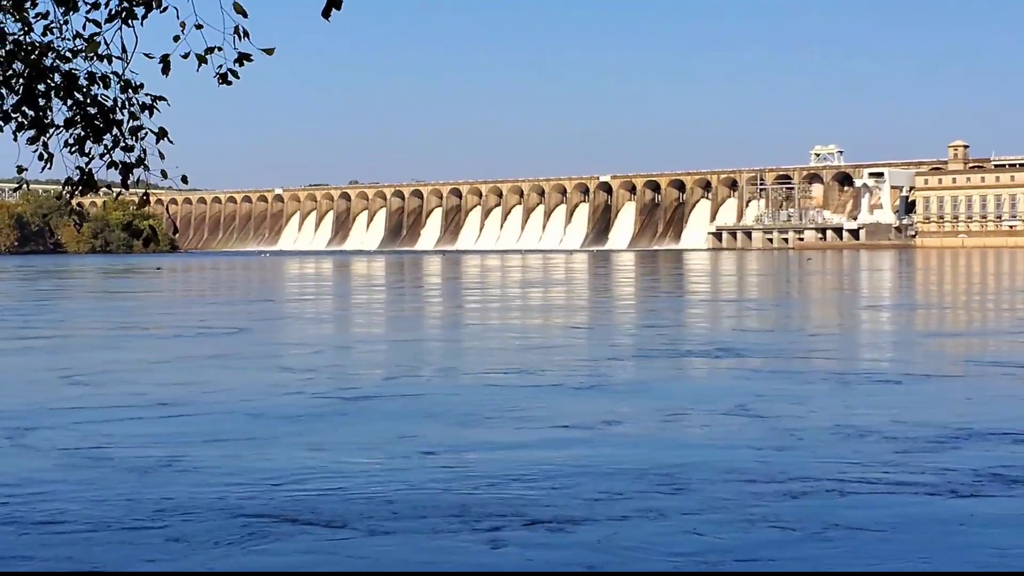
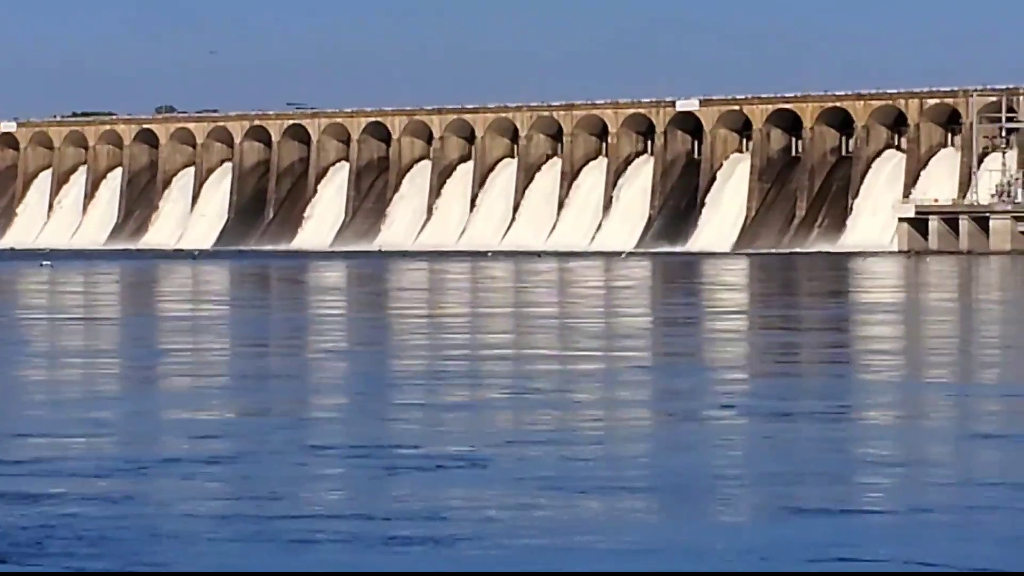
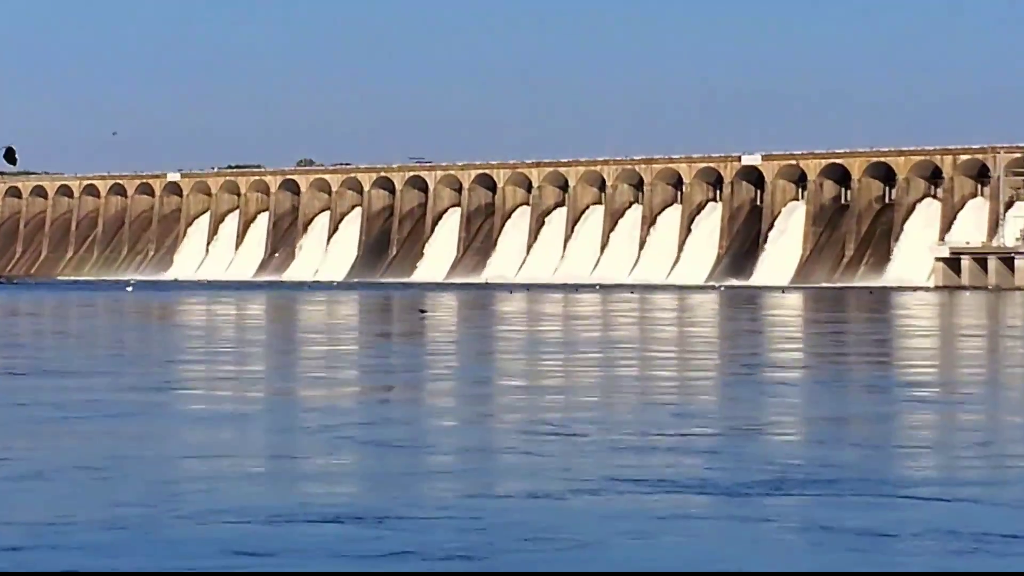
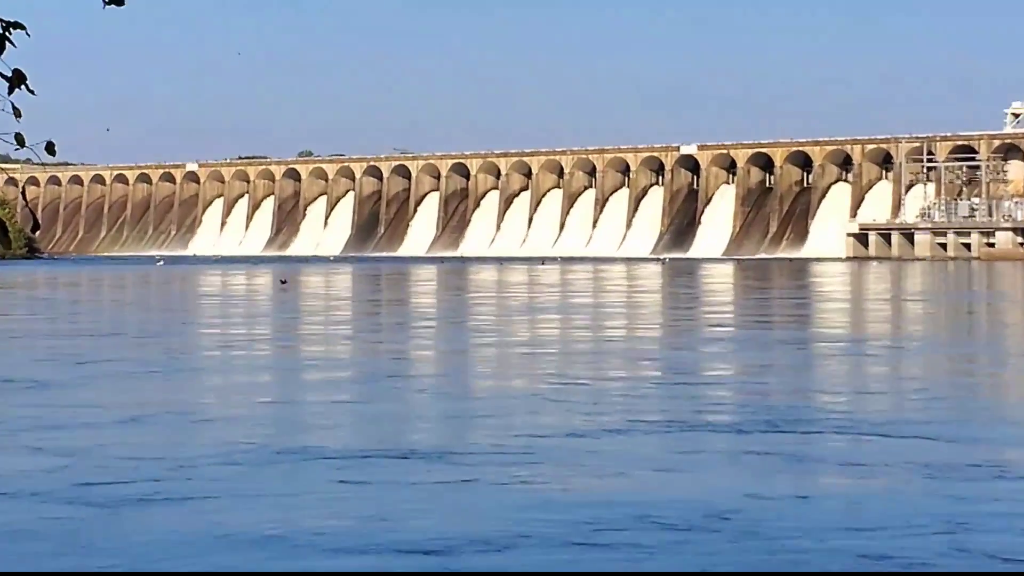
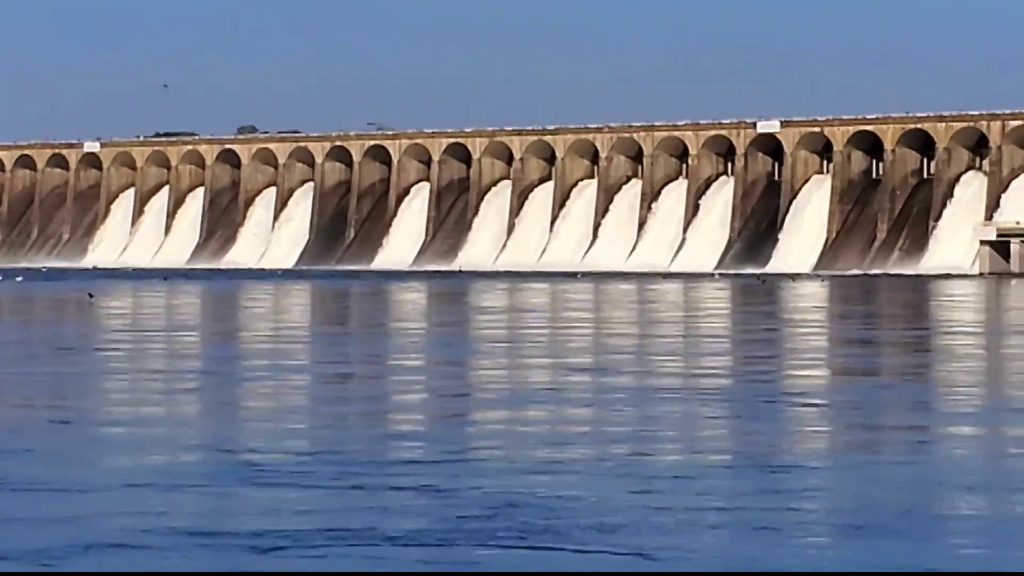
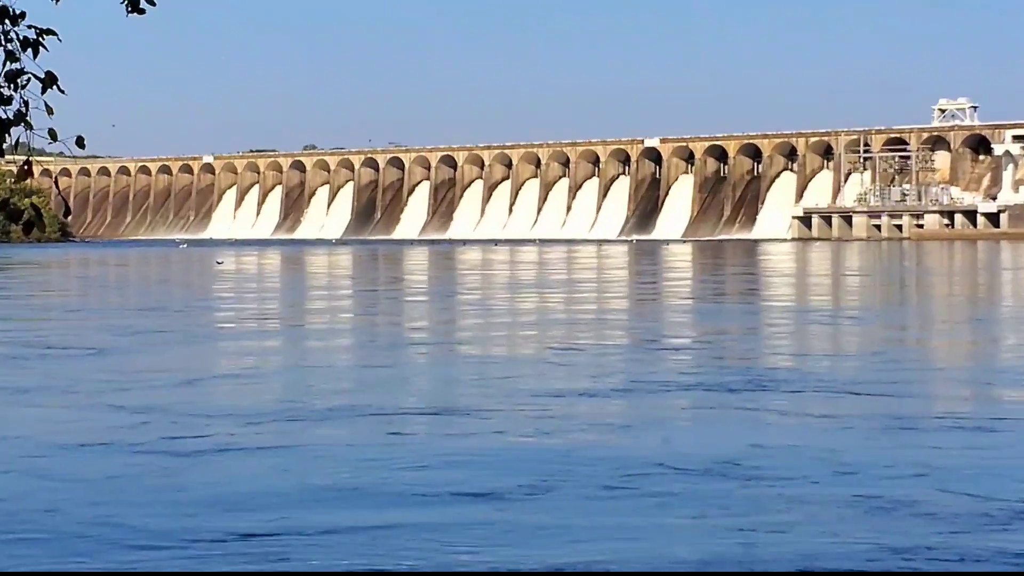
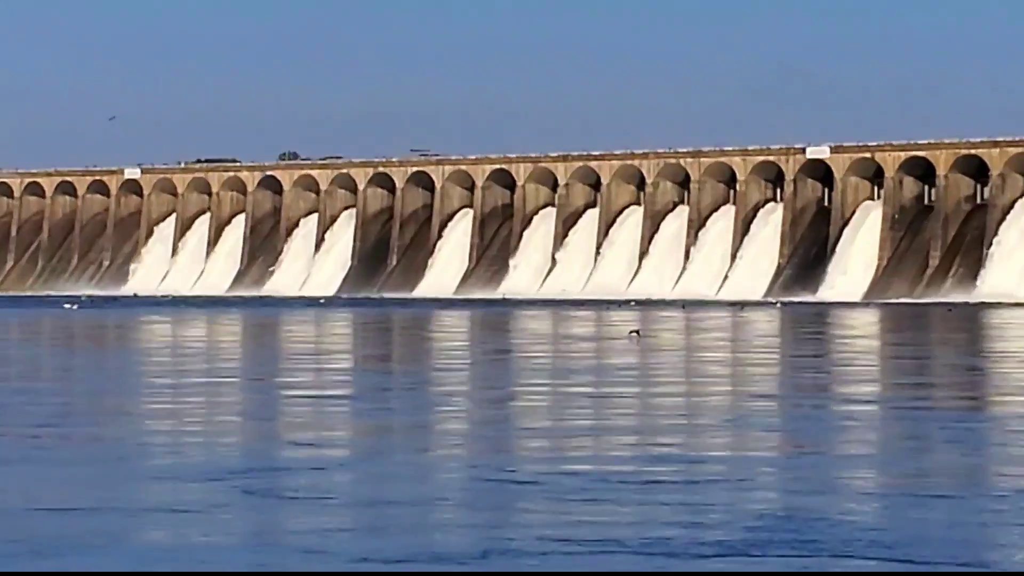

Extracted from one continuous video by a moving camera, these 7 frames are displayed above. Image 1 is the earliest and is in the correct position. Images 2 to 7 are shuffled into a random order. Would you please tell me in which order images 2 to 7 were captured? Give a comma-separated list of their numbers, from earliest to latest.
6, 4, 3, 7, 5, 2
